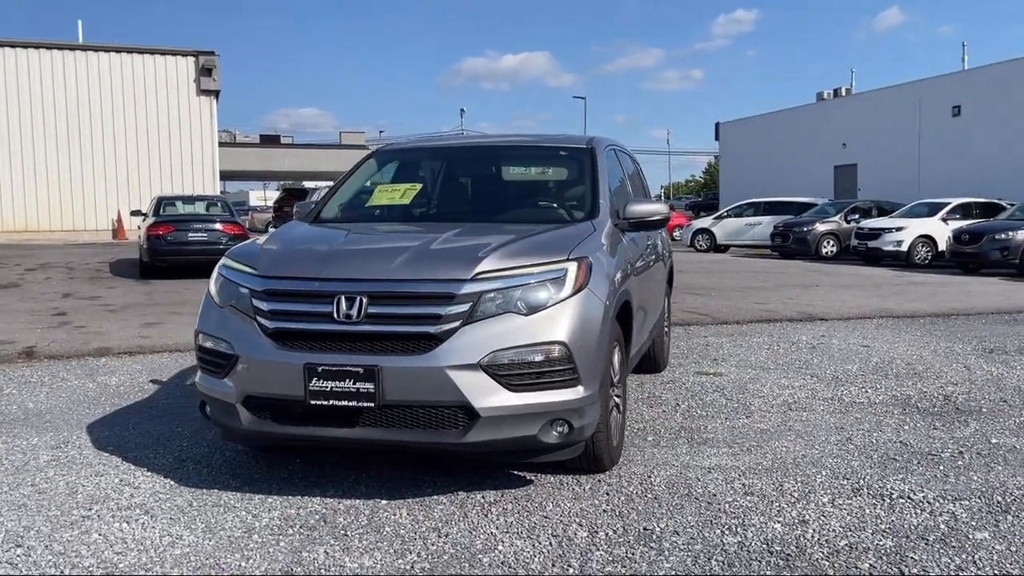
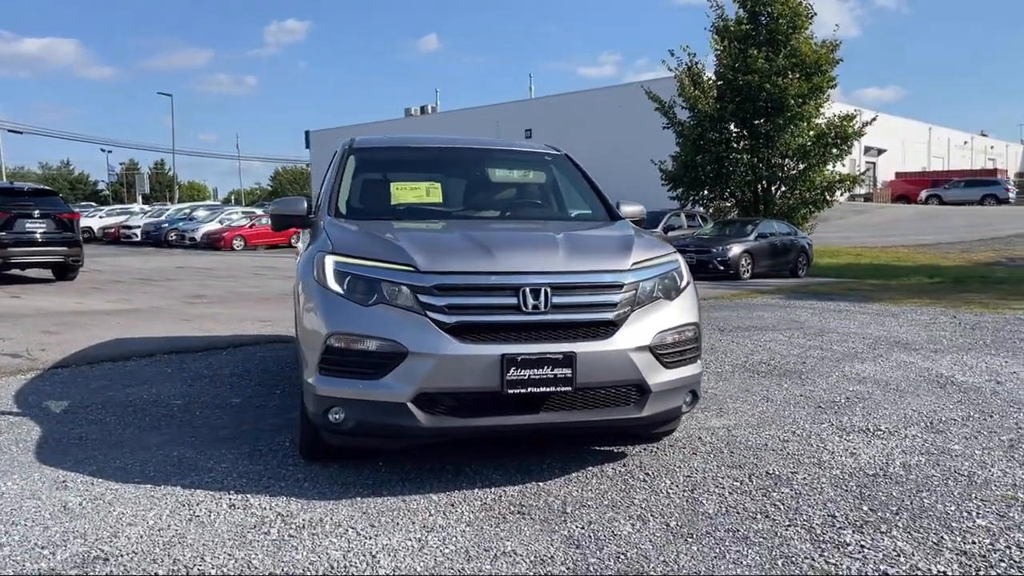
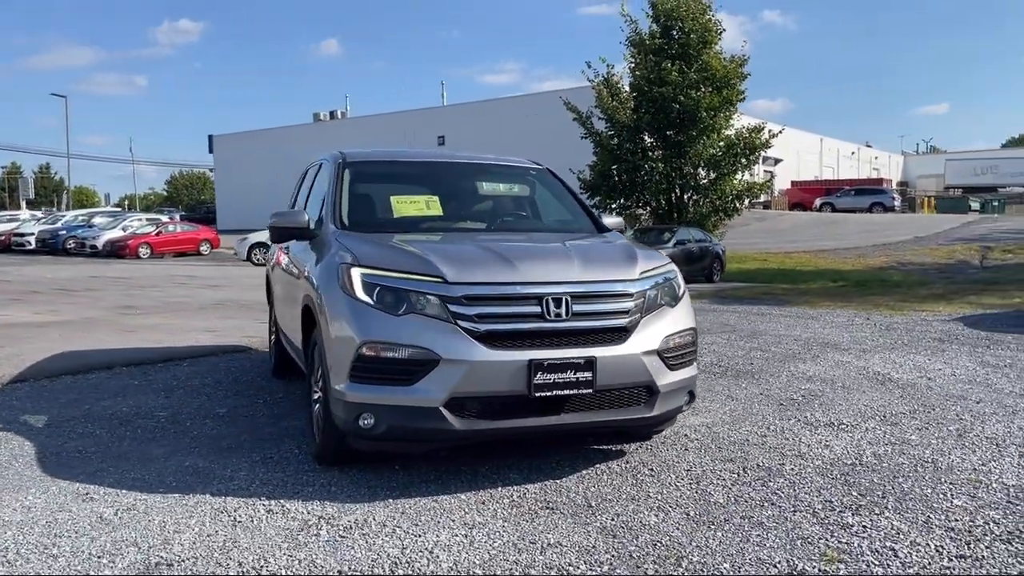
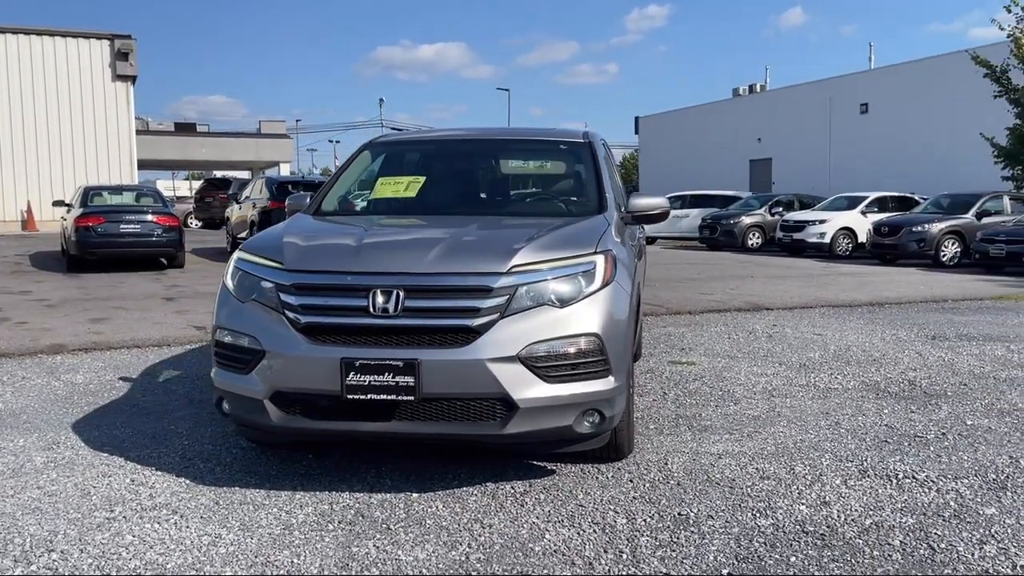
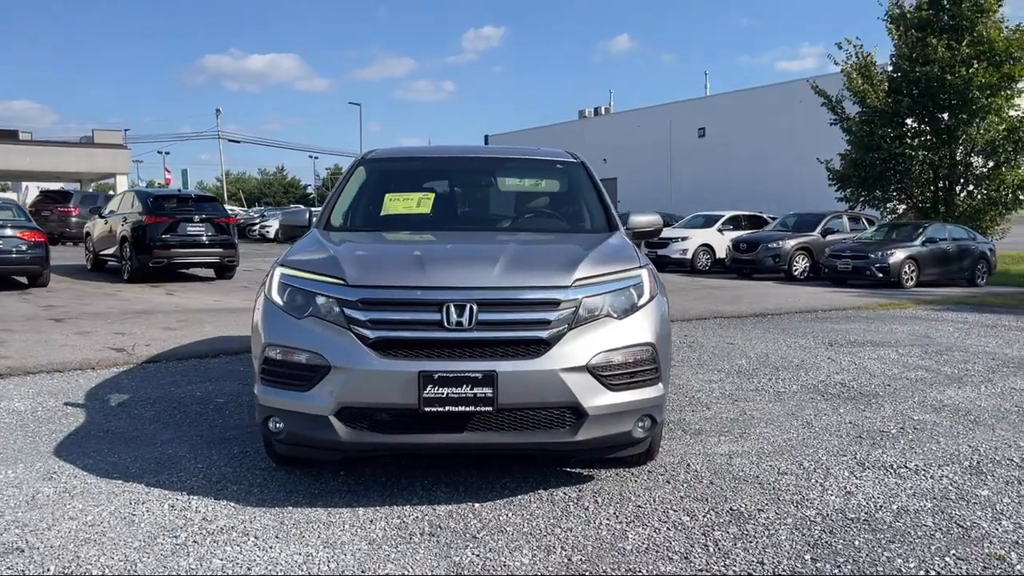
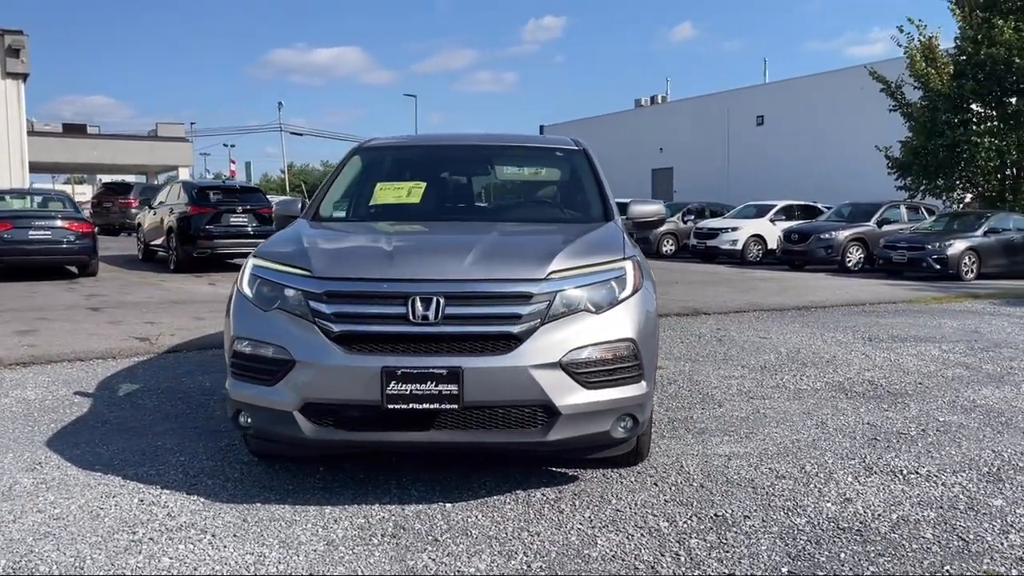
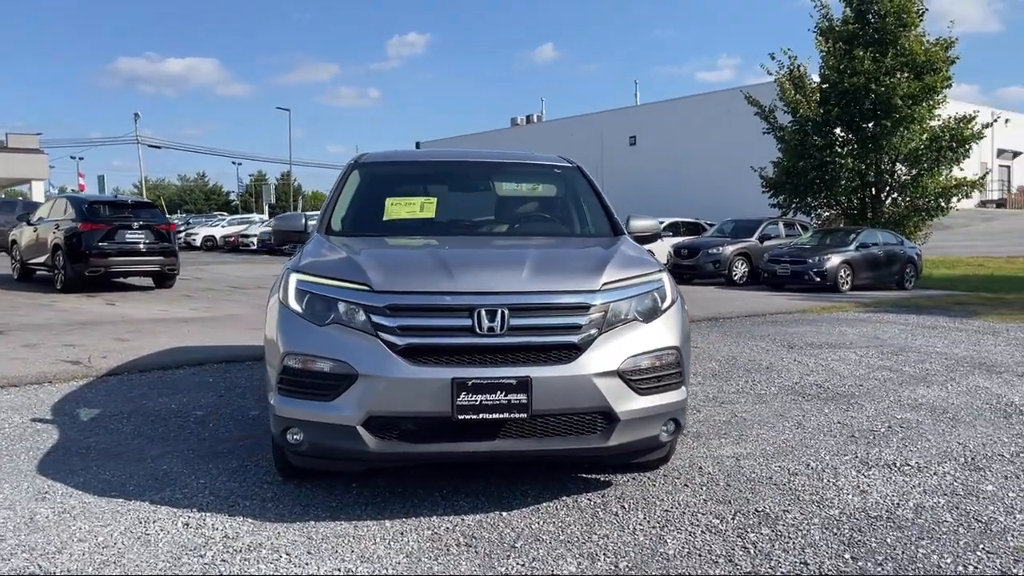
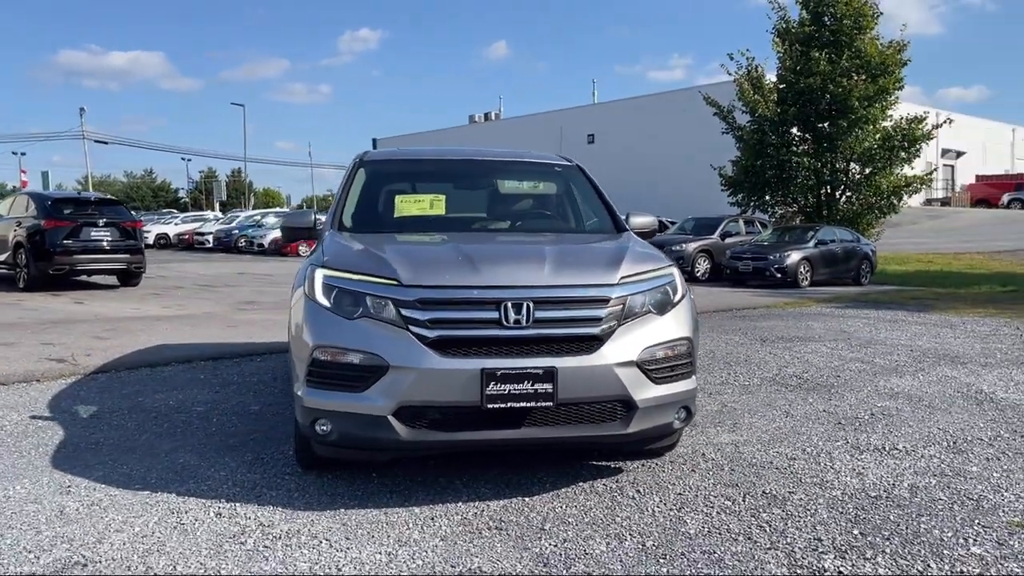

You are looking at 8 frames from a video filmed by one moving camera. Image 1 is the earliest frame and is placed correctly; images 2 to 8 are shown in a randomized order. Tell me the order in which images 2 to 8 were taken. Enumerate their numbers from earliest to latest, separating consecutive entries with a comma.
4, 6, 5, 7, 8, 2, 3
